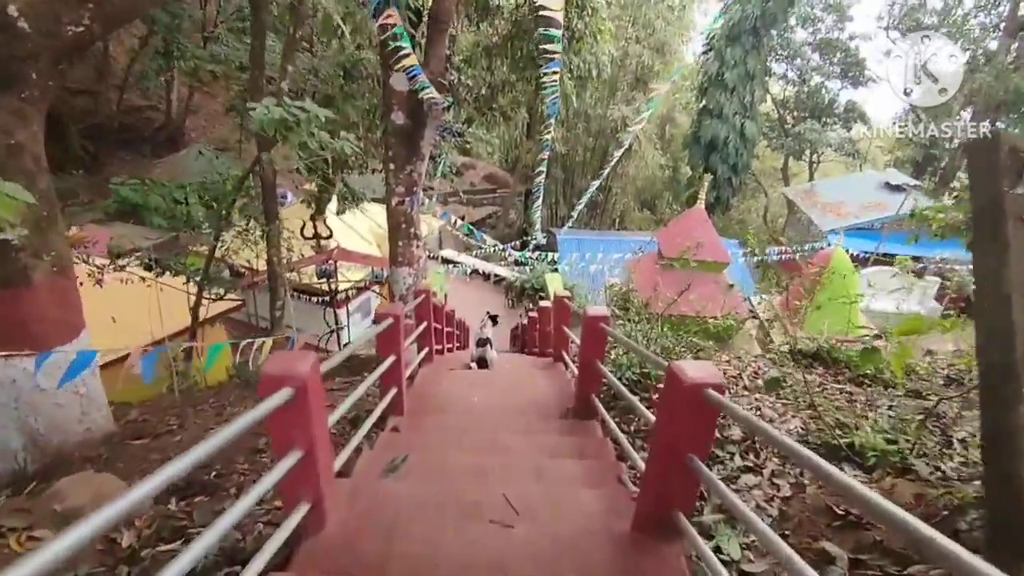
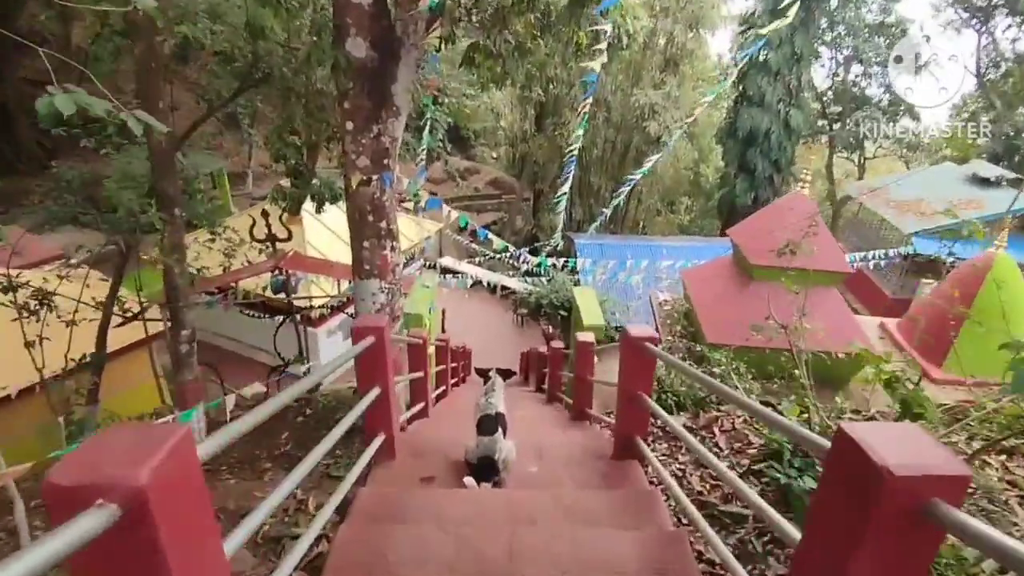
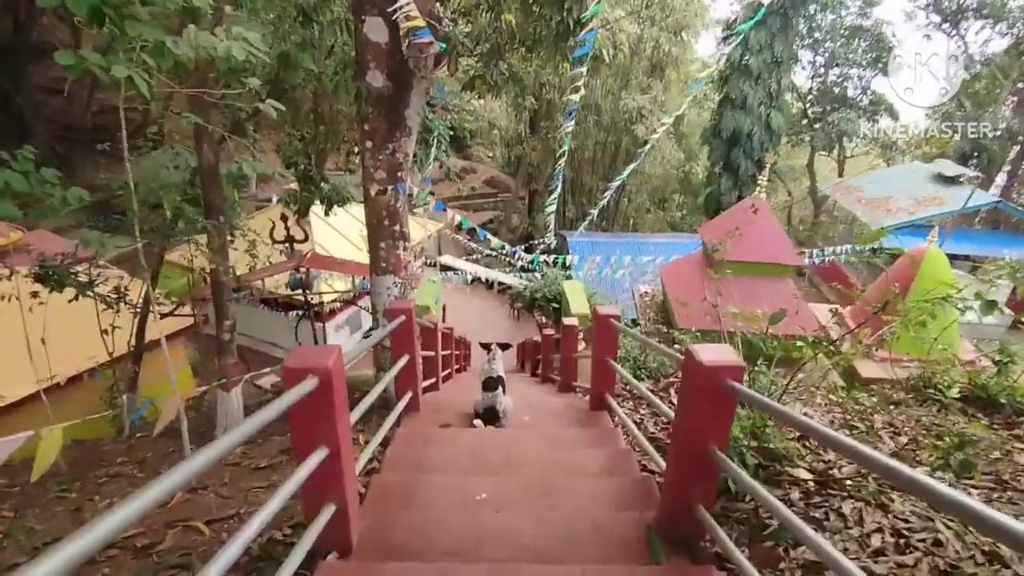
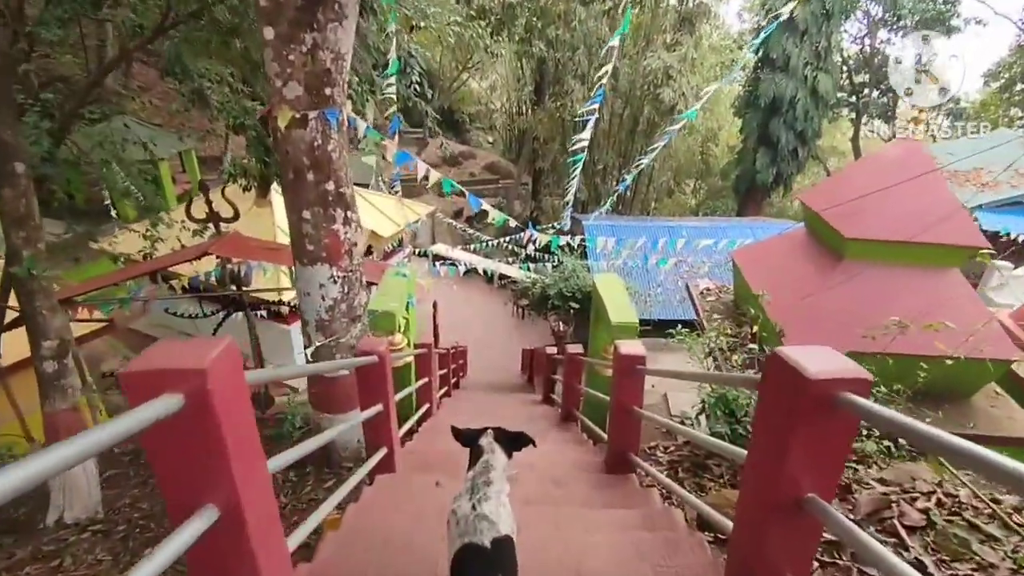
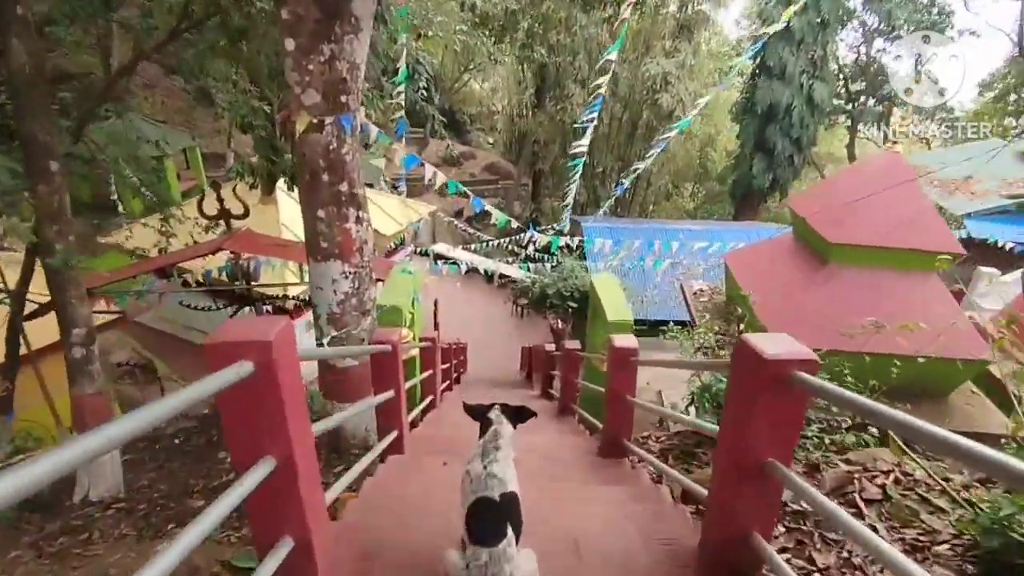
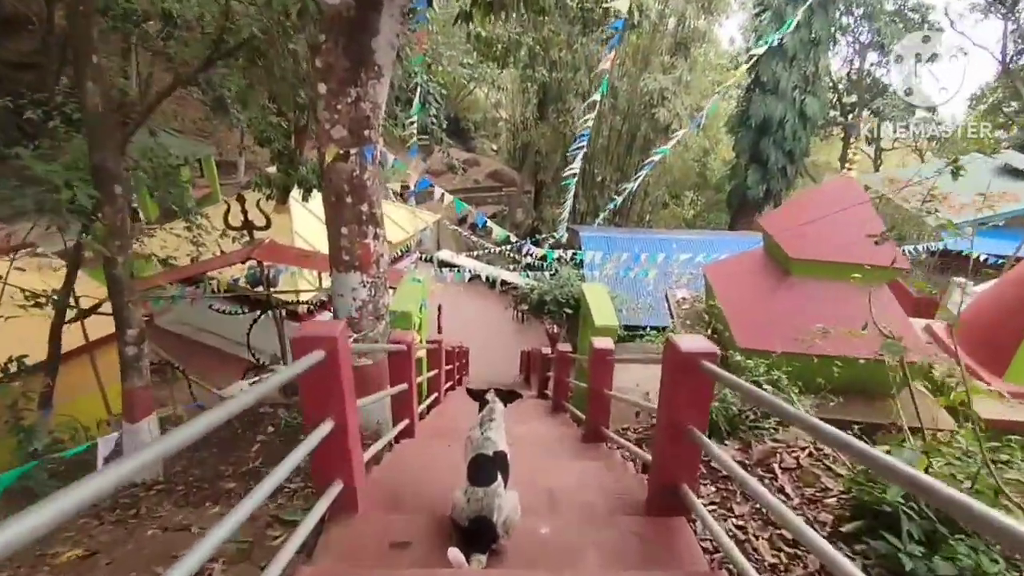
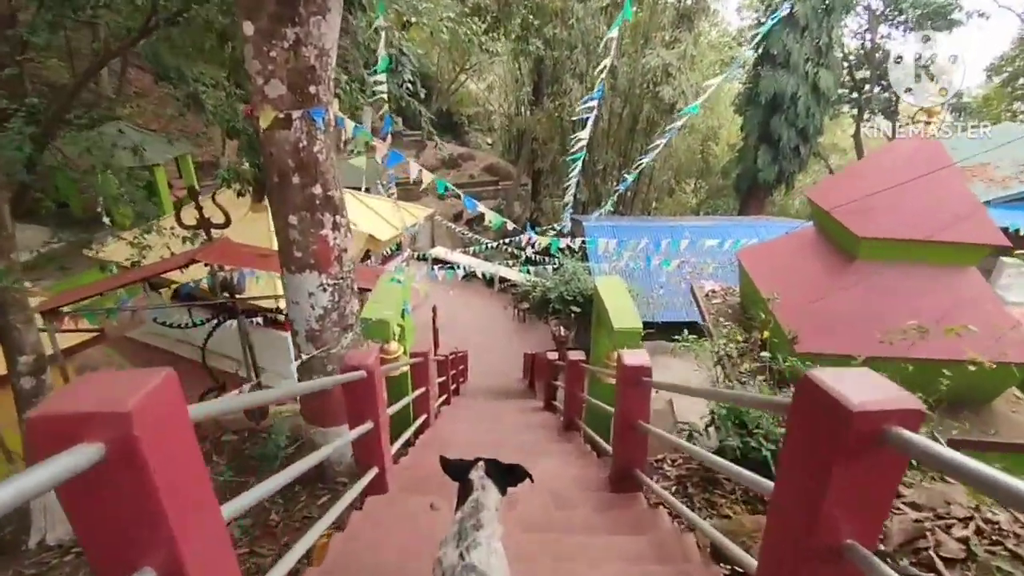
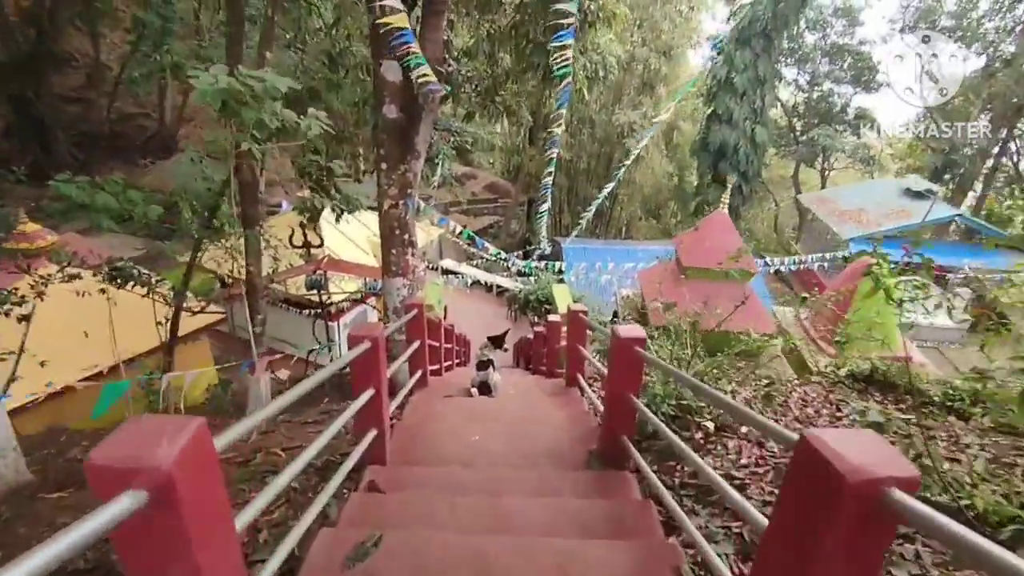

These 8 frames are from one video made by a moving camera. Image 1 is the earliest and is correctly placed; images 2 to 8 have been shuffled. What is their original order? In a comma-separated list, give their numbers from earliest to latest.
8, 3, 2, 6, 5, 4, 7
